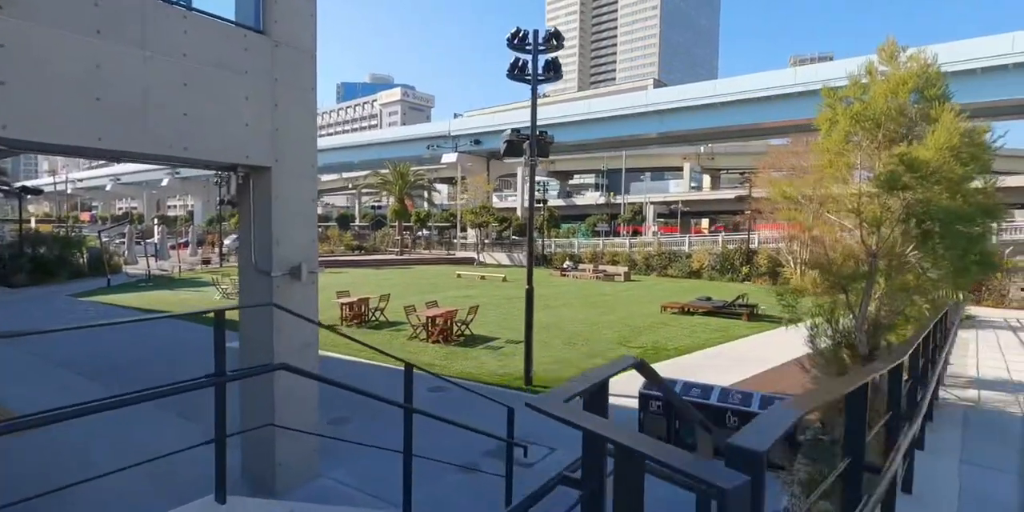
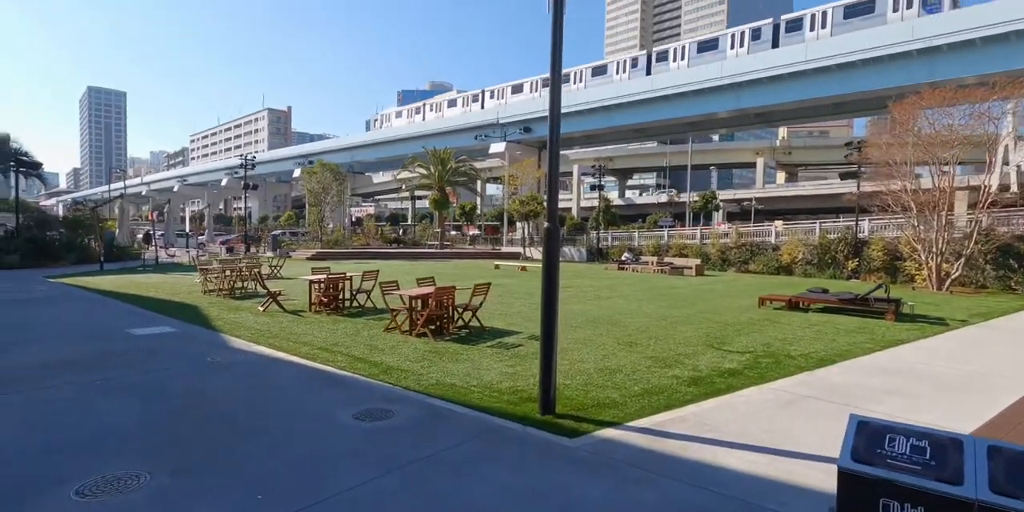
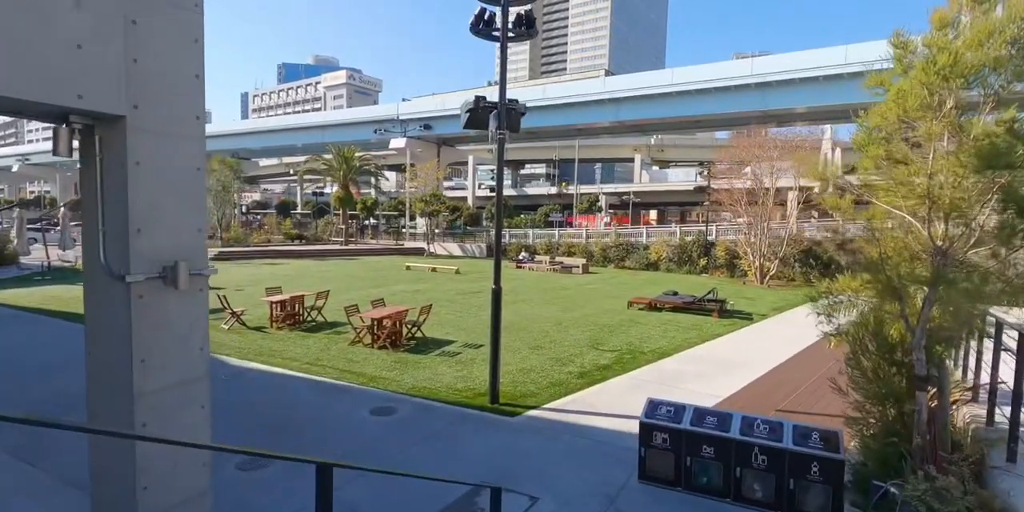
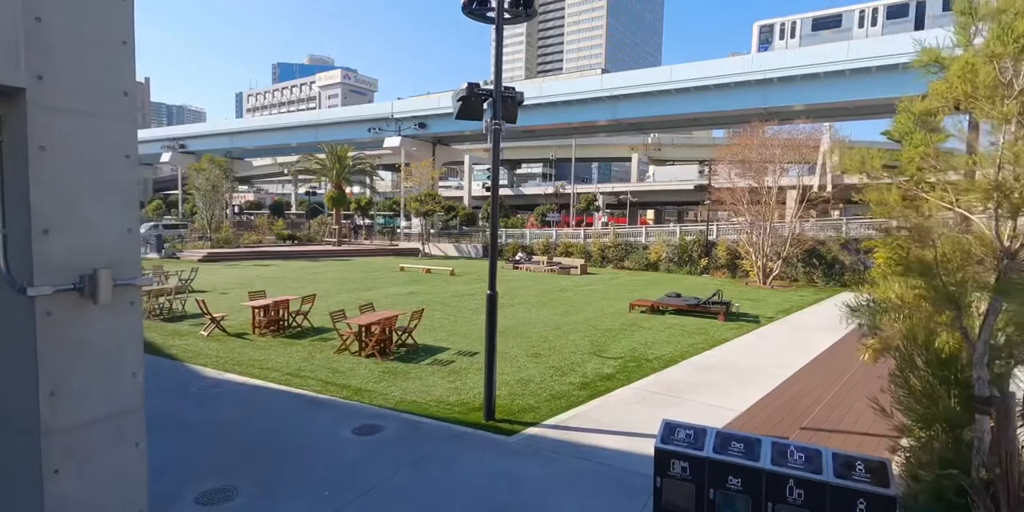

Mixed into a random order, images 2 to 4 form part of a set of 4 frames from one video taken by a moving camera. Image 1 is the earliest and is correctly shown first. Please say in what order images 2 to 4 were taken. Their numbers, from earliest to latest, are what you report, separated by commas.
3, 4, 2
